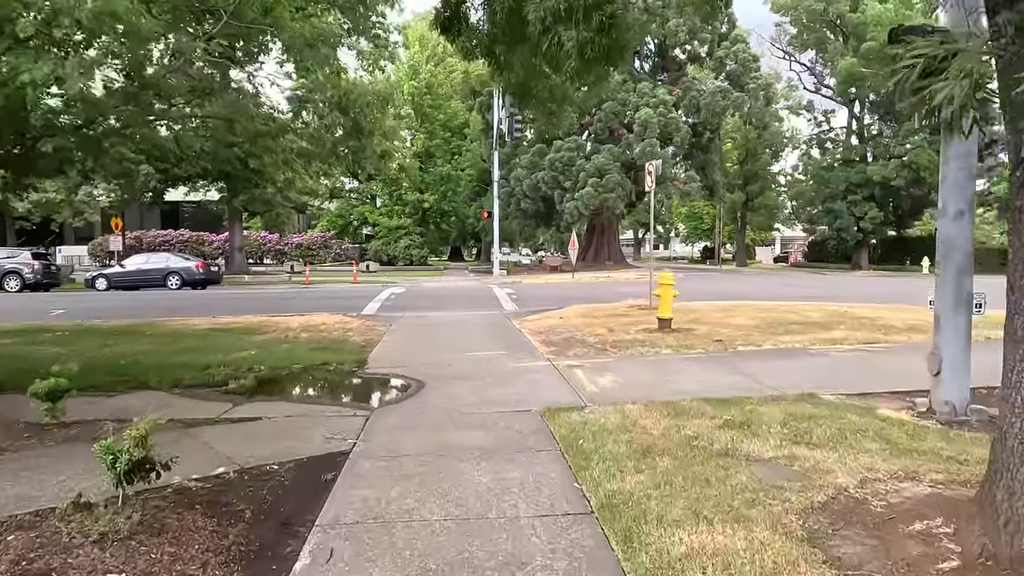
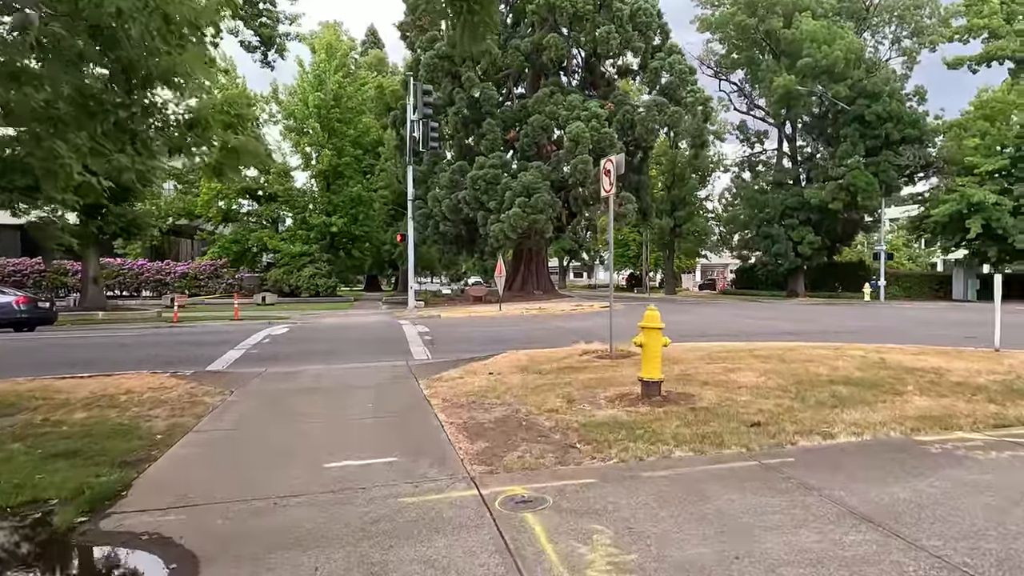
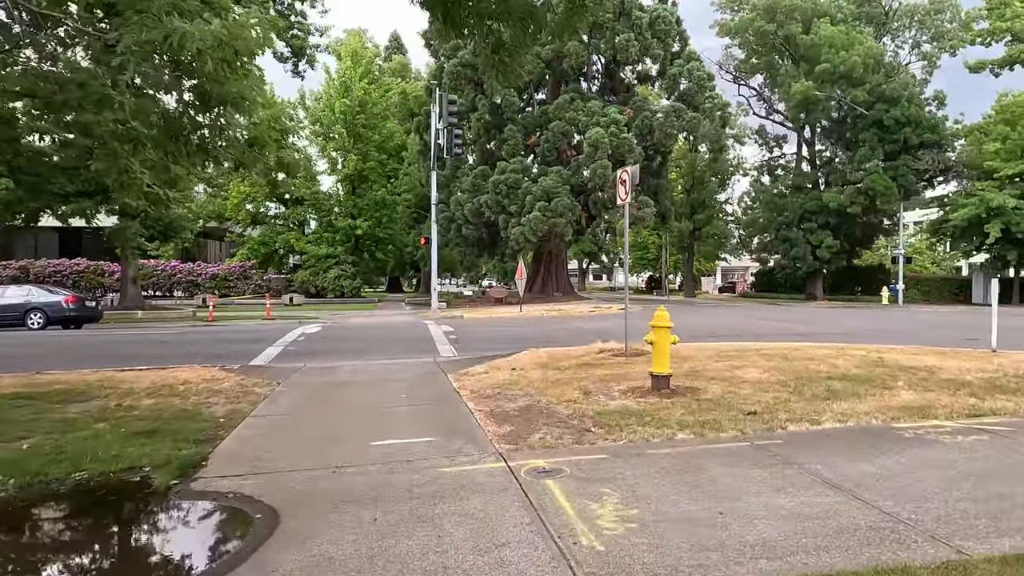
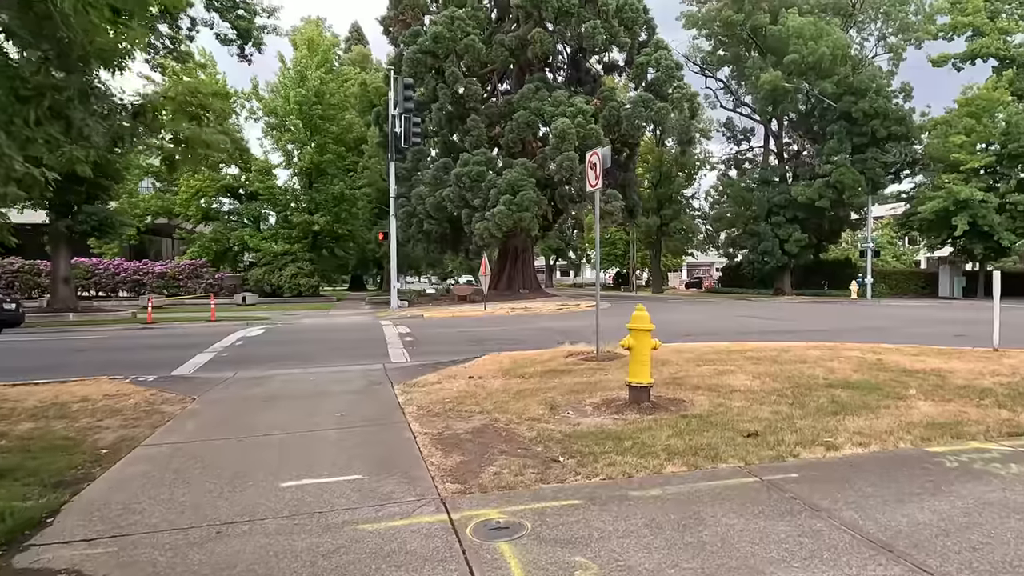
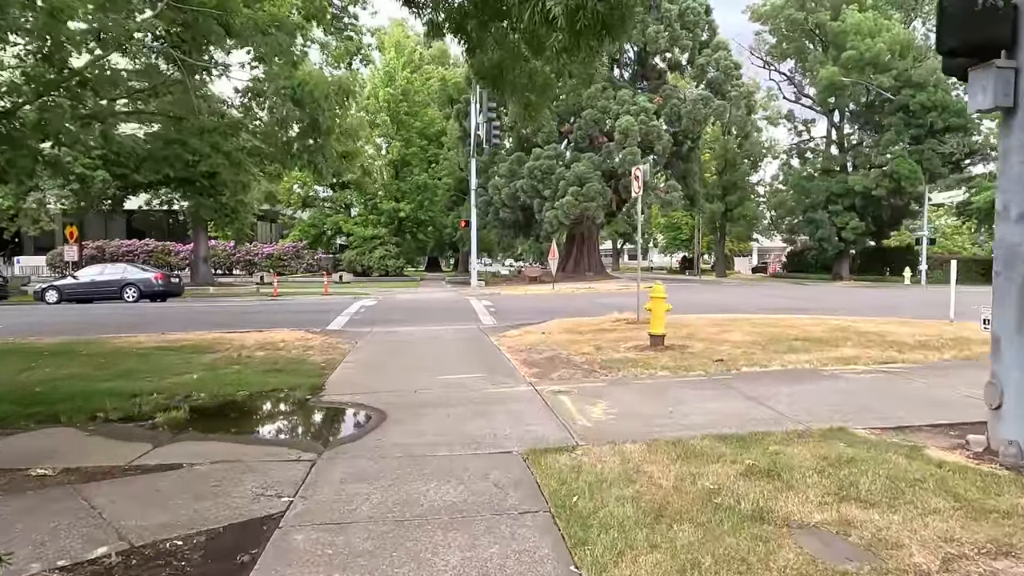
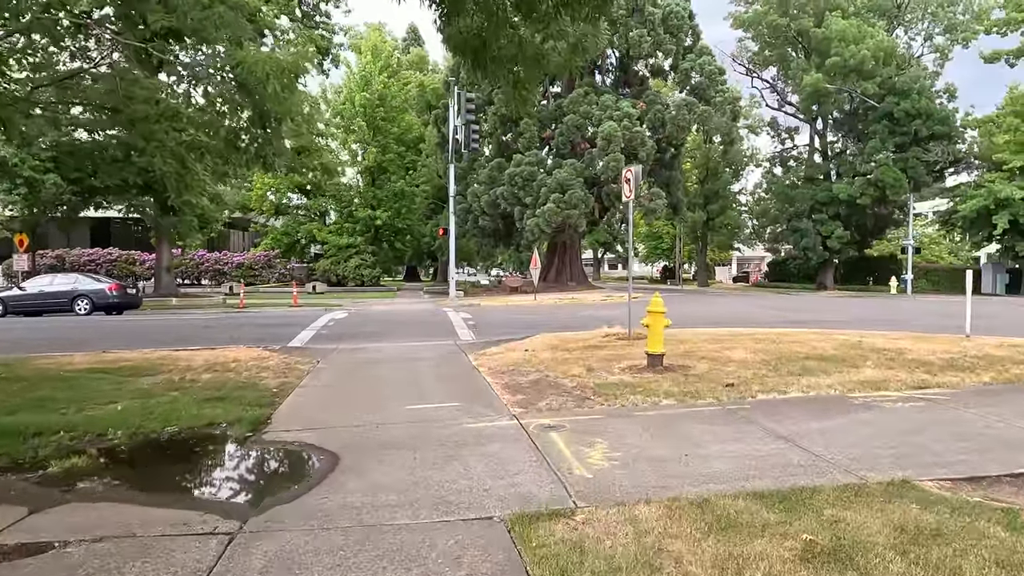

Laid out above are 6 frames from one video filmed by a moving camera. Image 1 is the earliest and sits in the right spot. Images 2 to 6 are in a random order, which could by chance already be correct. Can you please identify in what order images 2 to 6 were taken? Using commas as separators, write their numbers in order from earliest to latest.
5, 6, 3, 2, 4
